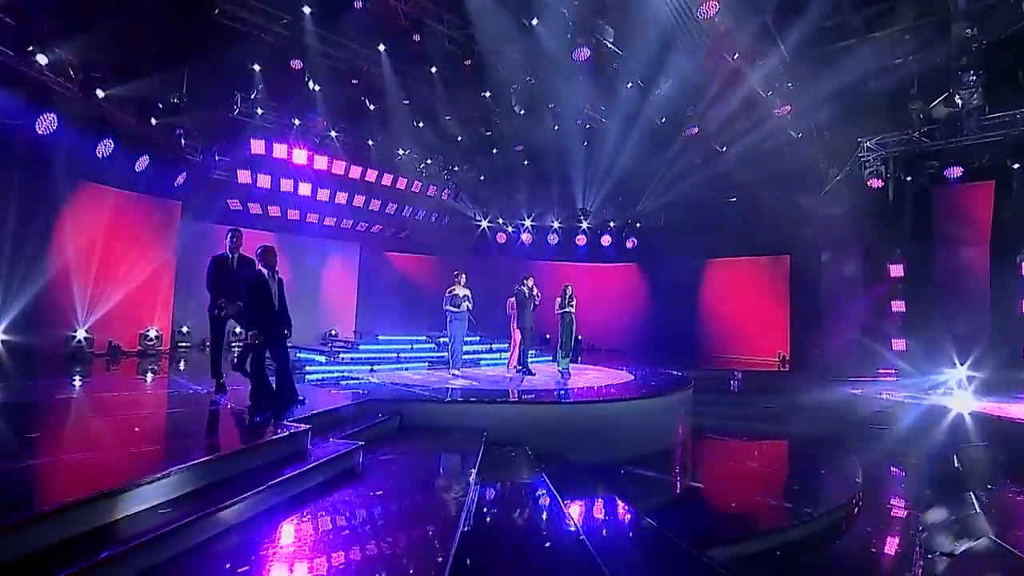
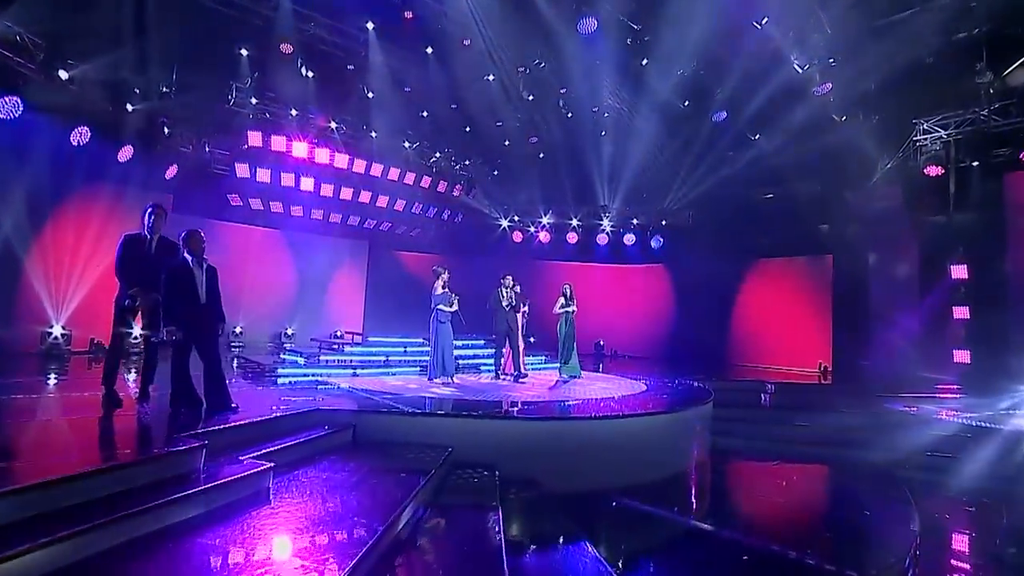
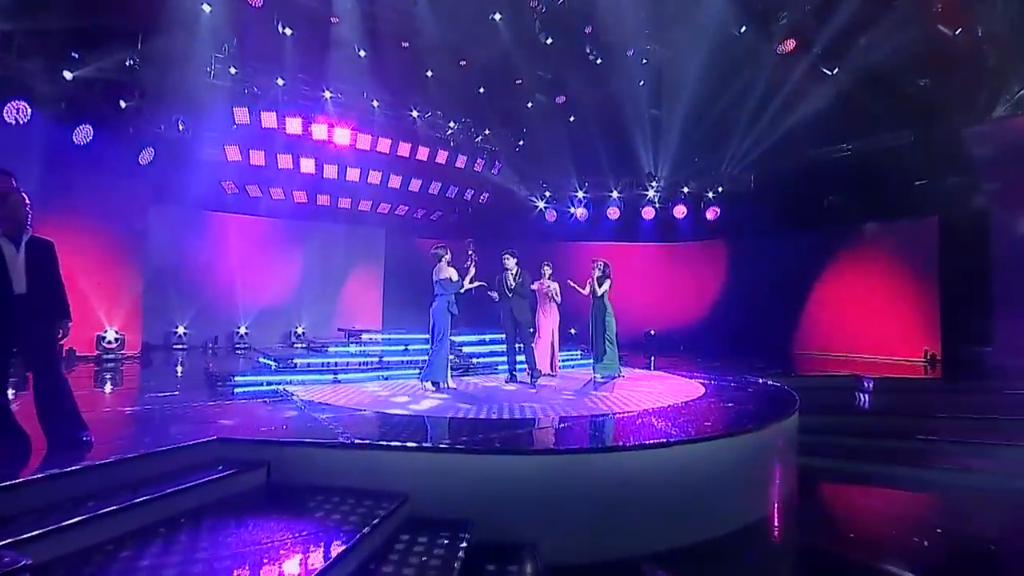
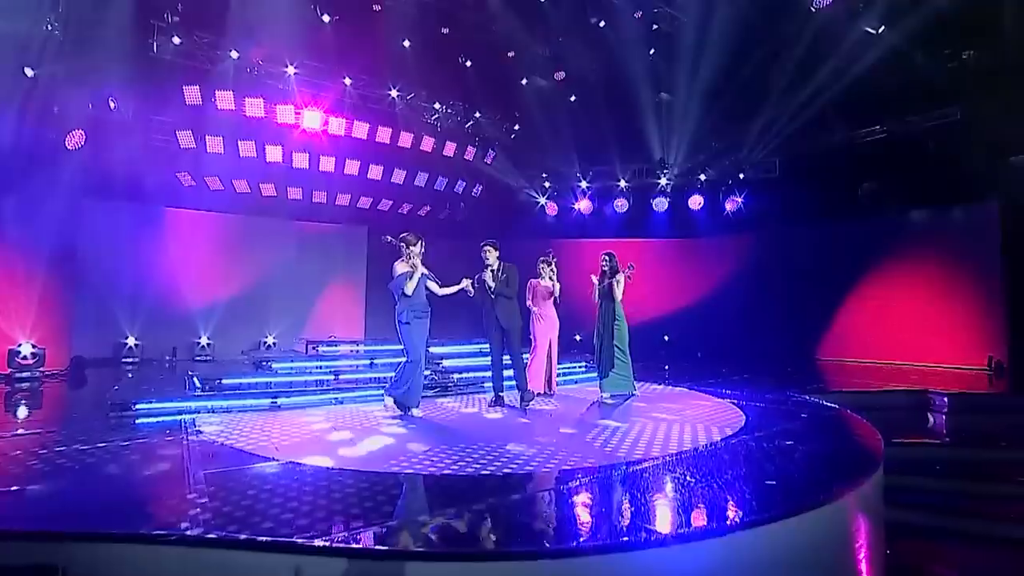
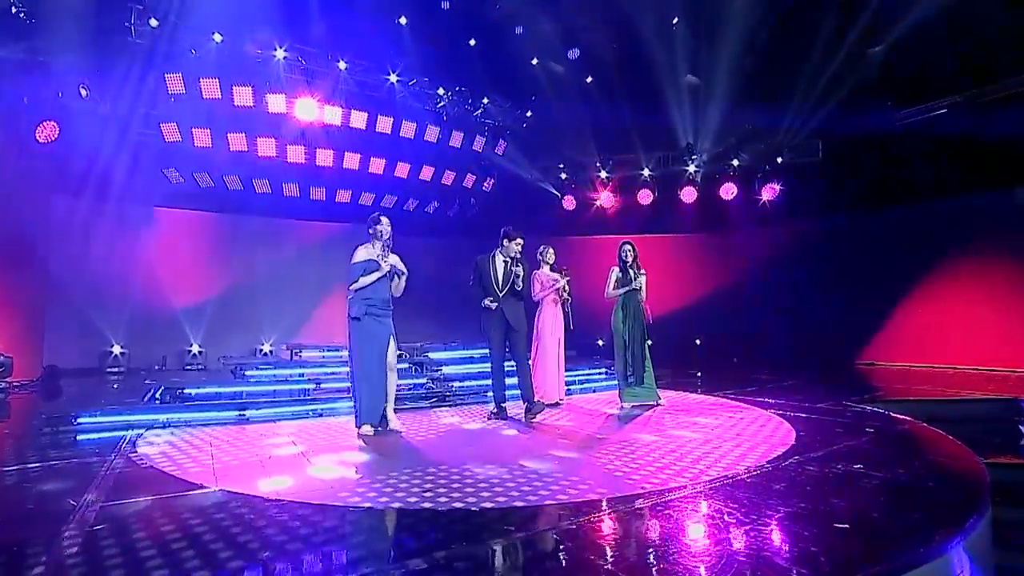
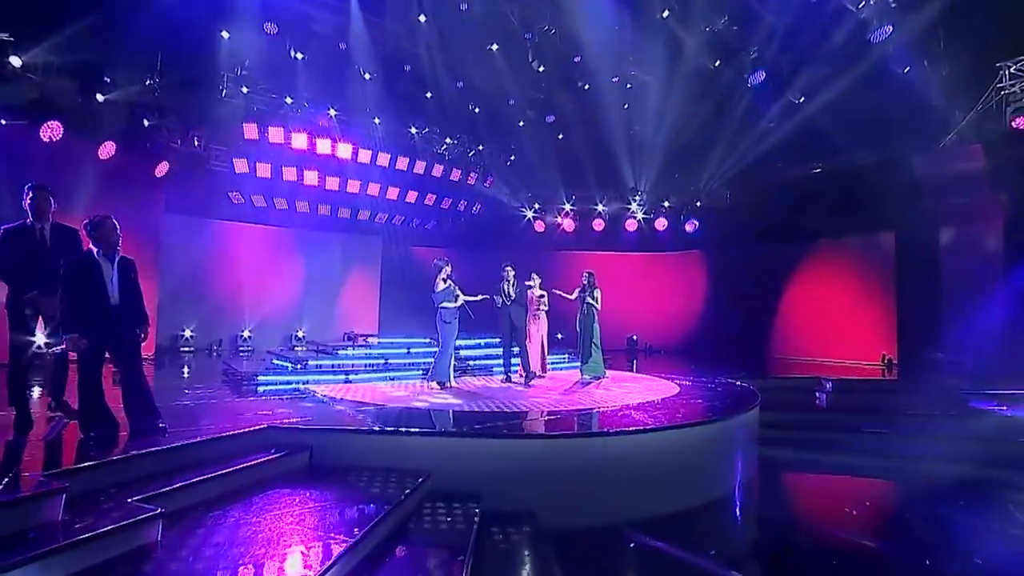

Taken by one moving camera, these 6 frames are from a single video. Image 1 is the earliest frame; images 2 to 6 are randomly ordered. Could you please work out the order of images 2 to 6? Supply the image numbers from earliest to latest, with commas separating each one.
2, 6, 3, 4, 5
